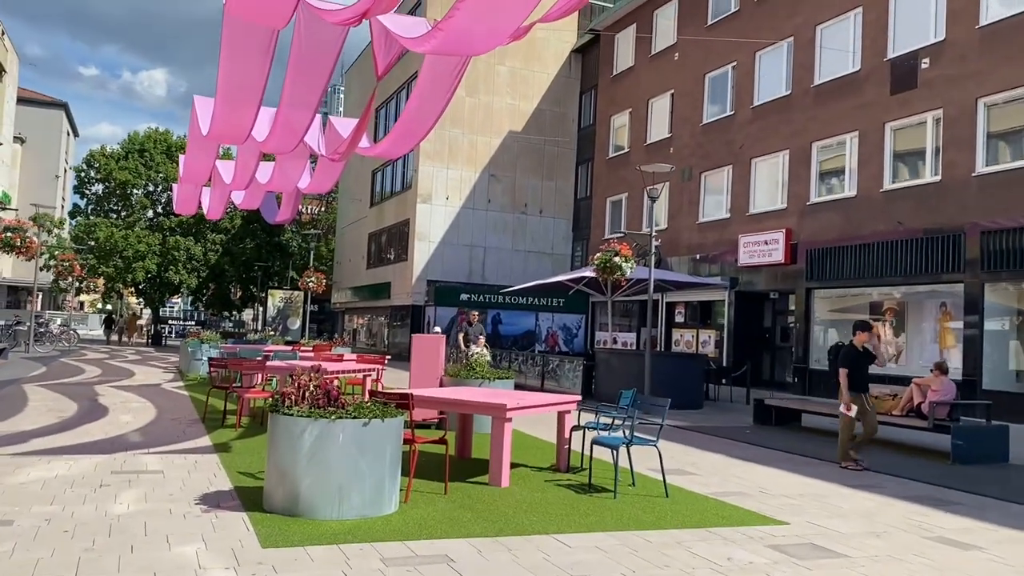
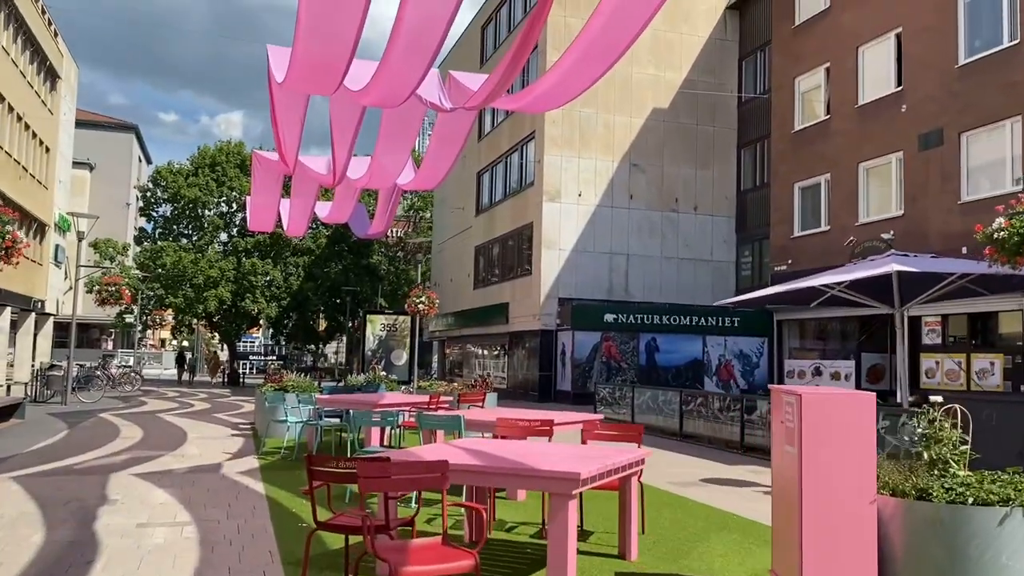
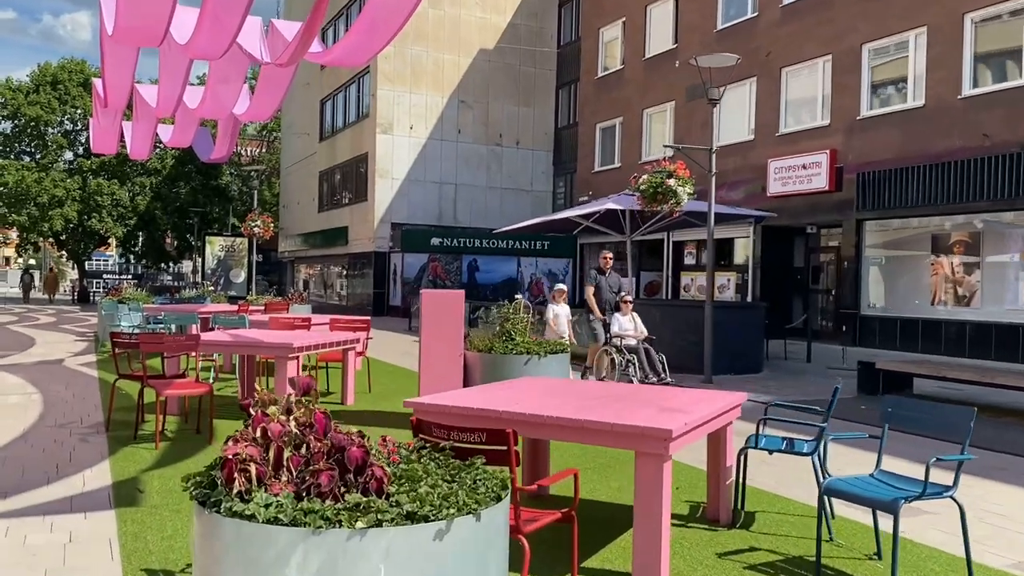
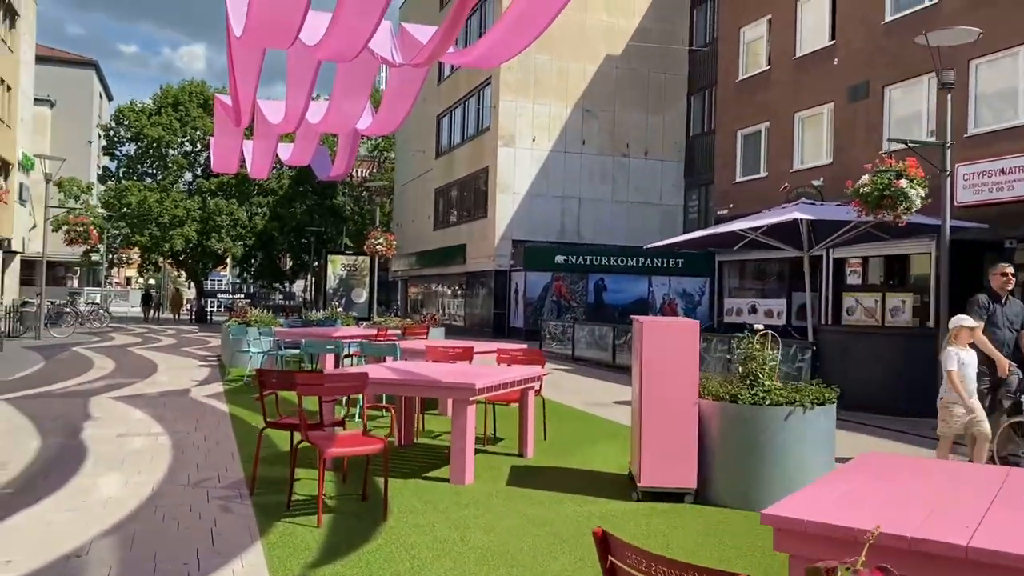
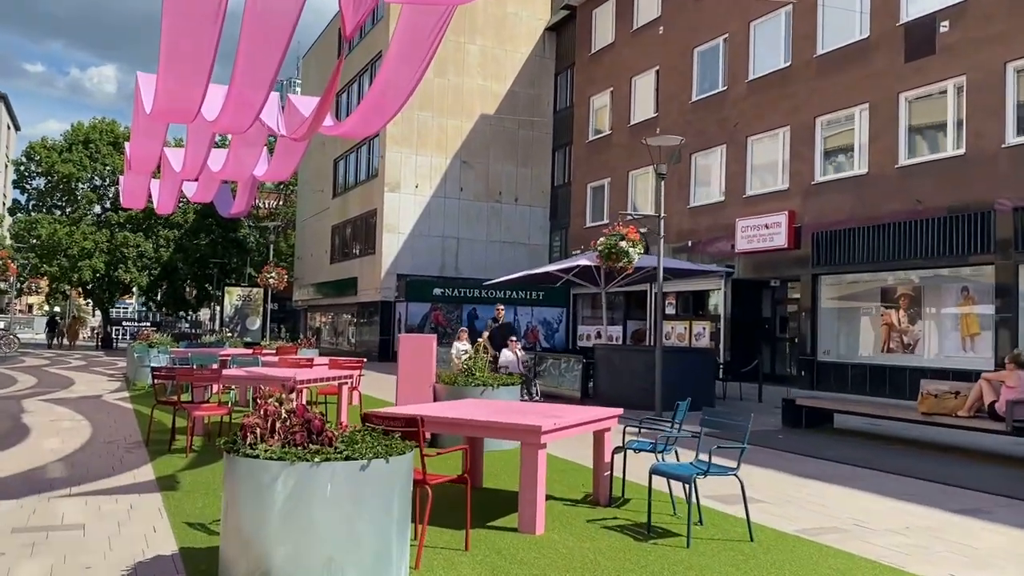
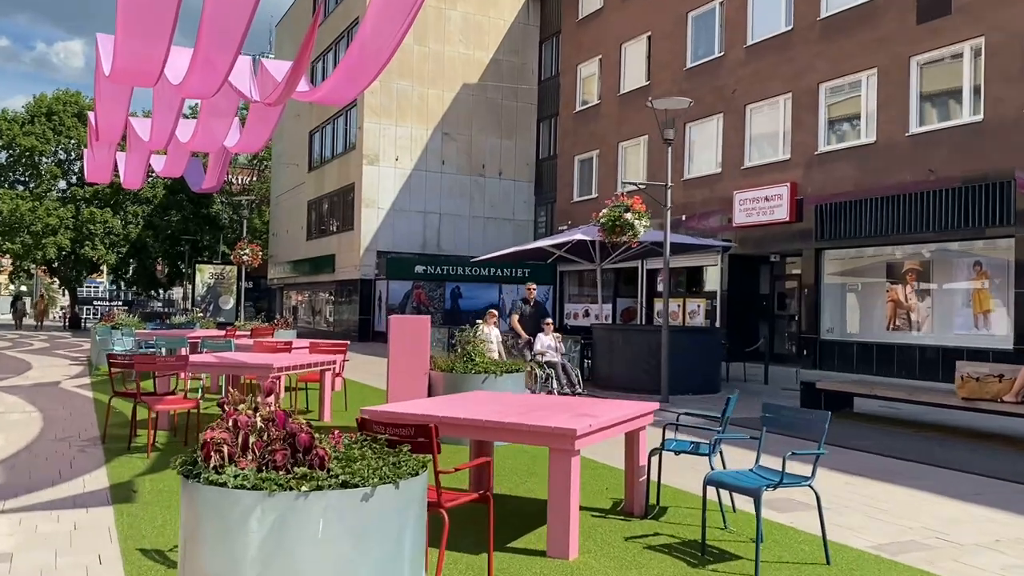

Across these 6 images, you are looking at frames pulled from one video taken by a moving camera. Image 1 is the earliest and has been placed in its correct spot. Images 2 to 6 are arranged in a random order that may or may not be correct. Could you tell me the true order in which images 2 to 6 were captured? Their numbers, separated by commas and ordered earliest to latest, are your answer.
5, 6, 3, 4, 2
